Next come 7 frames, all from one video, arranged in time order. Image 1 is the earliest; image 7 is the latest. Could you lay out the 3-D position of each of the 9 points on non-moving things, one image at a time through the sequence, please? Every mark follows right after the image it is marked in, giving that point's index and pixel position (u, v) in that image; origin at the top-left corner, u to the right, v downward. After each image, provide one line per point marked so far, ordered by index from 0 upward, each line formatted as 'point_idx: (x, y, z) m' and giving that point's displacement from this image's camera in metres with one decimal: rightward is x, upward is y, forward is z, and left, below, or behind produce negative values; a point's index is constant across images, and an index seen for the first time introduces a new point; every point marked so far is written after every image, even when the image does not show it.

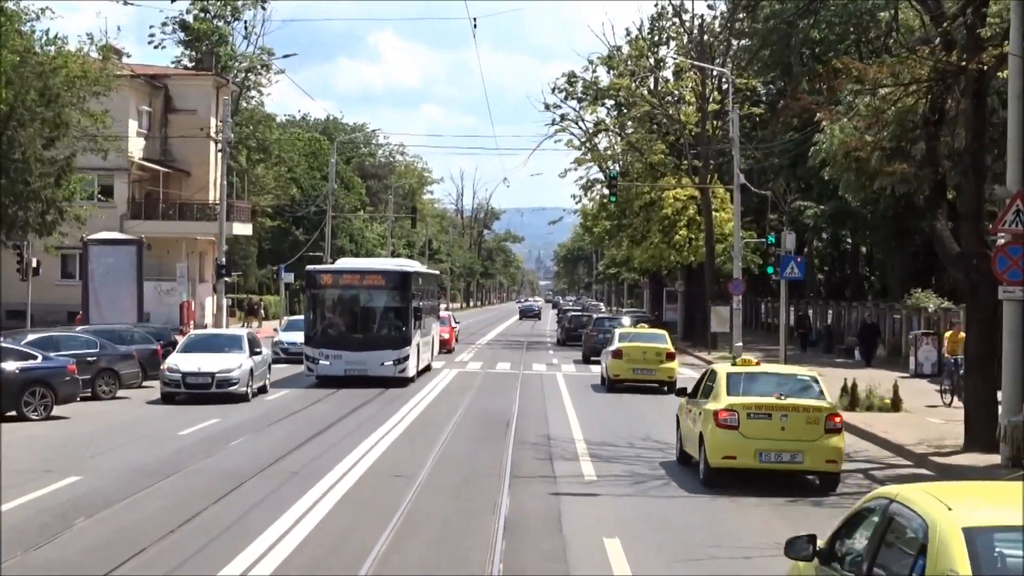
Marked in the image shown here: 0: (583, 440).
0: (+1.1, -2.4, +17.9) m
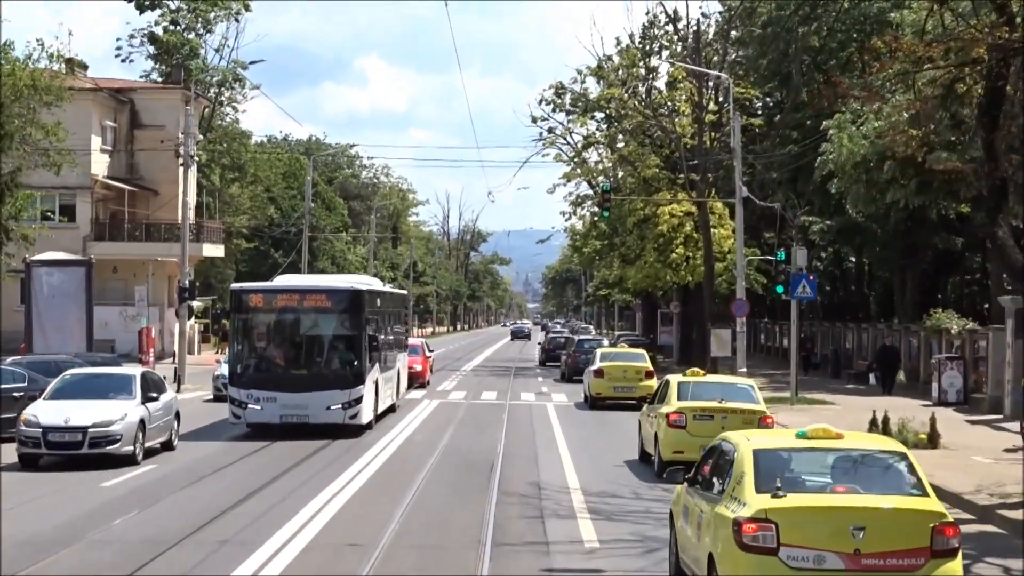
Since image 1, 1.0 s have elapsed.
0: (+0.9, -2.7, +15.1) m
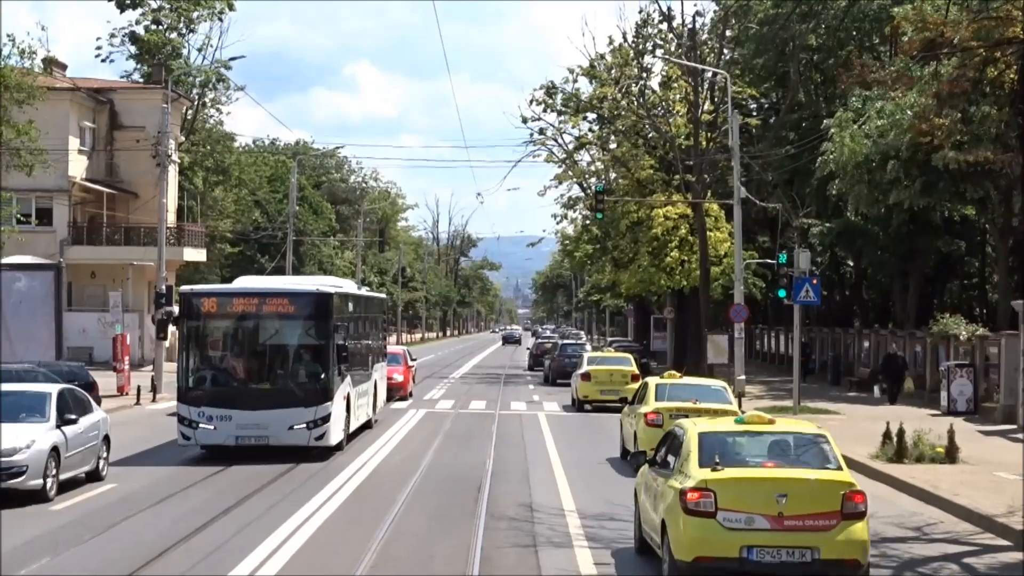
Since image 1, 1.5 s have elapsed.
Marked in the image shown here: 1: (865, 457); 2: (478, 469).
0: (+0.8, -2.7, +13.8) m
1: (+5.8, -2.8, +18.9) m
2: (-0.5, -2.9, +18.4) m
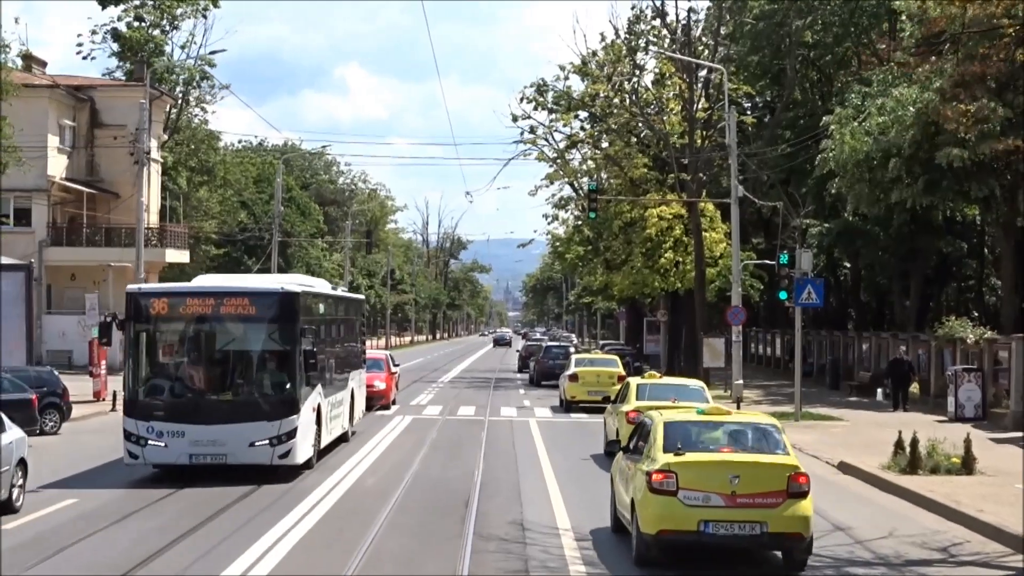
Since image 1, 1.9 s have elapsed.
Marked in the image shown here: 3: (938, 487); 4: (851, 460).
0: (+0.6, -2.7, +12.7) m
1: (+5.7, -2.8, +17.8) m
2: (-0.7, -2.9, +17.3) m
3: (+5.9, -2.8, +15.9) m
4: (+5.7, -2.9, +19.2) m
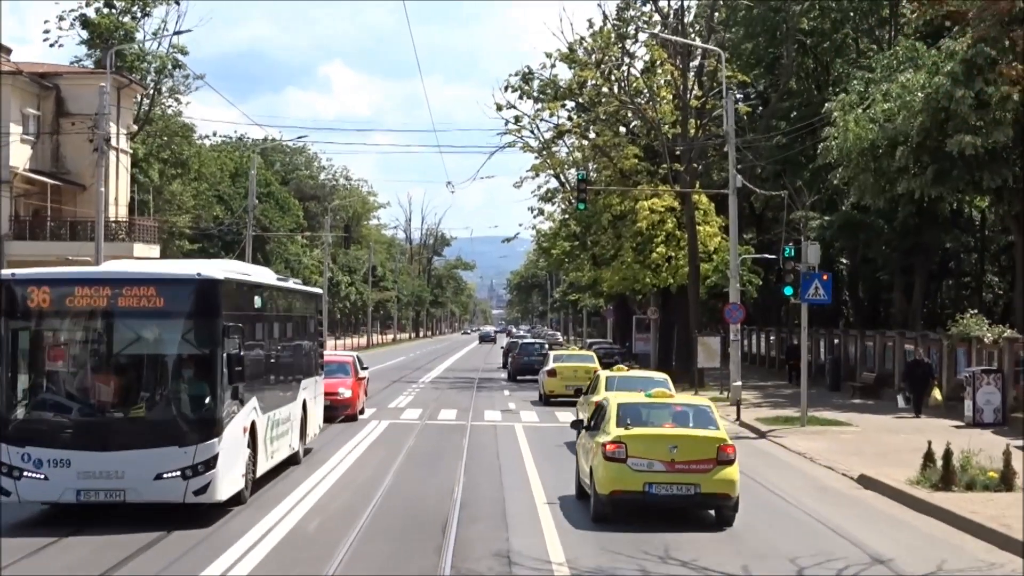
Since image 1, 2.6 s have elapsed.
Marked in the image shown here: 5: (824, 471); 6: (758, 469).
0: (+0.5, -2.7, +10.8) m
1: (+5.5, -2.7, +16.0) m
2: (-0.9, -2.8, +15.4) m
3: (+5.8, -2.7, +14.1) m
4: (+5.5, -2.8, +17.4) m
5: (+5.1, -3.0, +18.8) m
6: (+4.2, -3.1, +19.6) m
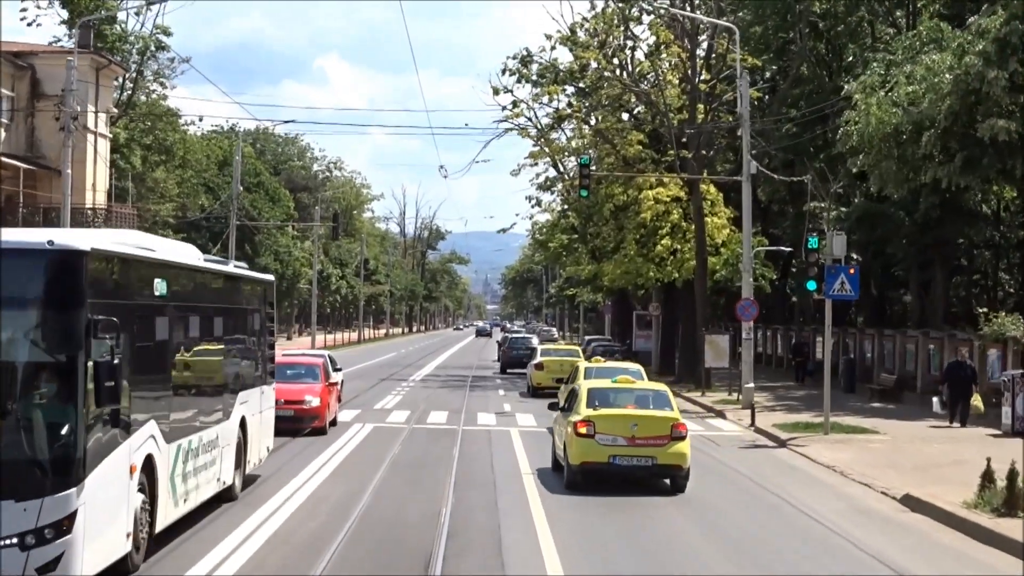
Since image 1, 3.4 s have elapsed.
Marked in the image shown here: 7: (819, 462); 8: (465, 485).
0: (+0.5, -2.6, +8.7) m
1: (+5.4, -2.7, +13.9) m
2: (-0.9, -2.7, +13.3) m
3: (+5.7, -2.6, +12.0) m
4: (+5.4, -2.7, +15.3) m
5: (+5.1, -2.9, +16.7) m
6: (+4.1, -3.0, +17.5) m
7: (+5.2, -3.0, +19.5) m
8: (-0.7, -2.8, +16.3) m
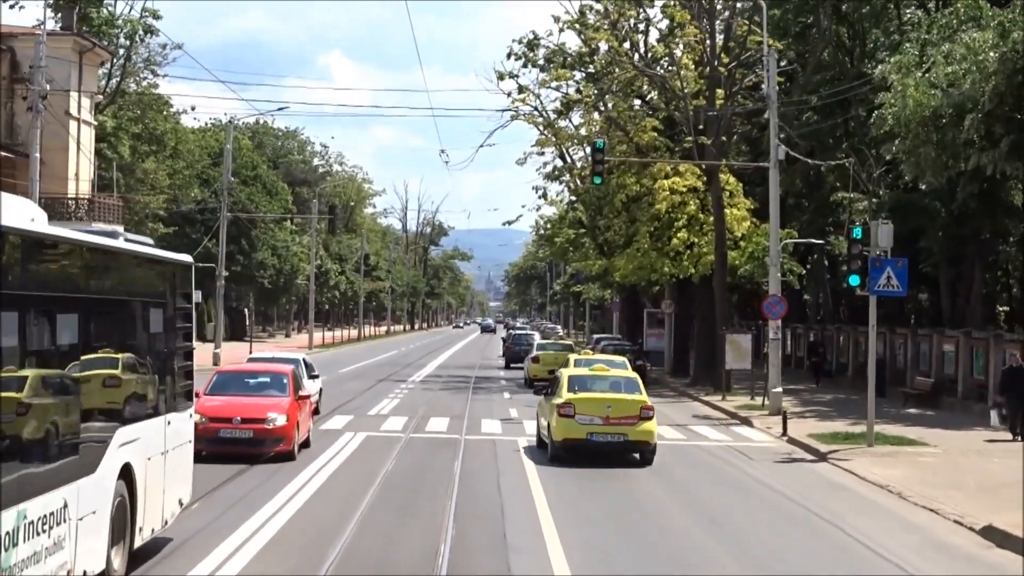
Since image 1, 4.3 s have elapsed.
0: (+0.6, -2.5, +6.5) m
1: (+5.5, -2.6, +11.7) m
2: (-0.8, -2.6, +11.0) m
3: (+5.8, -2.6, +9.7) m
4: (+5.6, -2.7, +13.0) m
5: (+5.2, -2.8, +14.5) m
6: (+4.2, -2.9, +15.3) m
7: (+5.4, -2.9, +17.2) m
8: (-0.5, -2.7, +14.1) m
